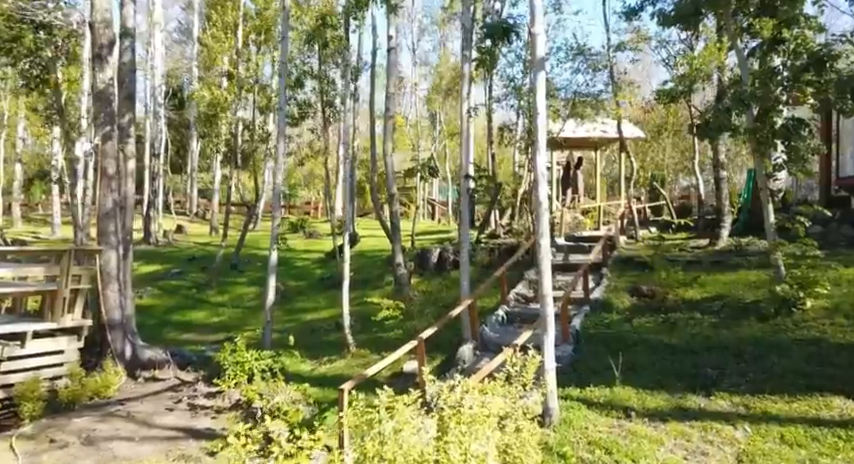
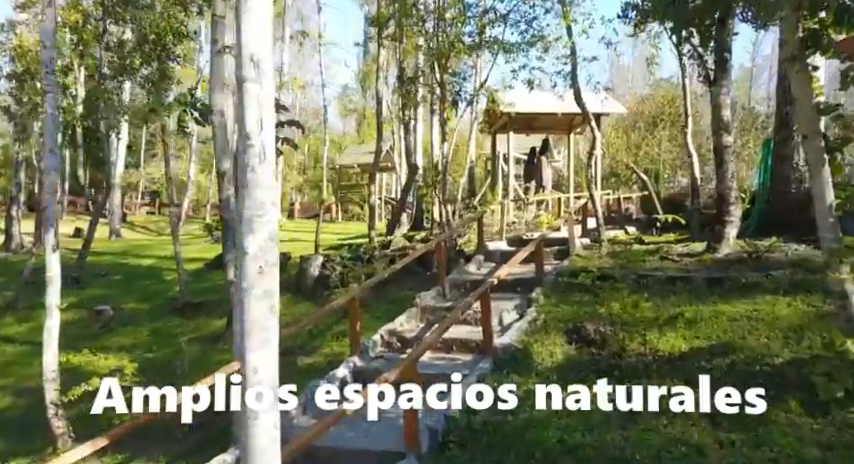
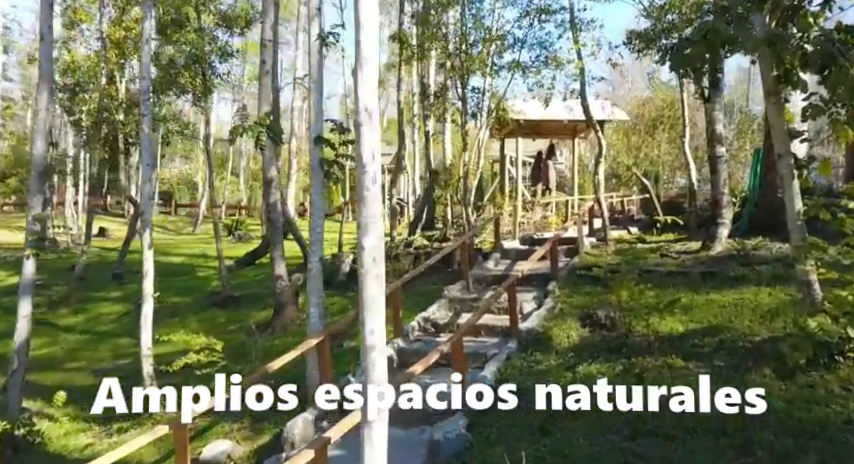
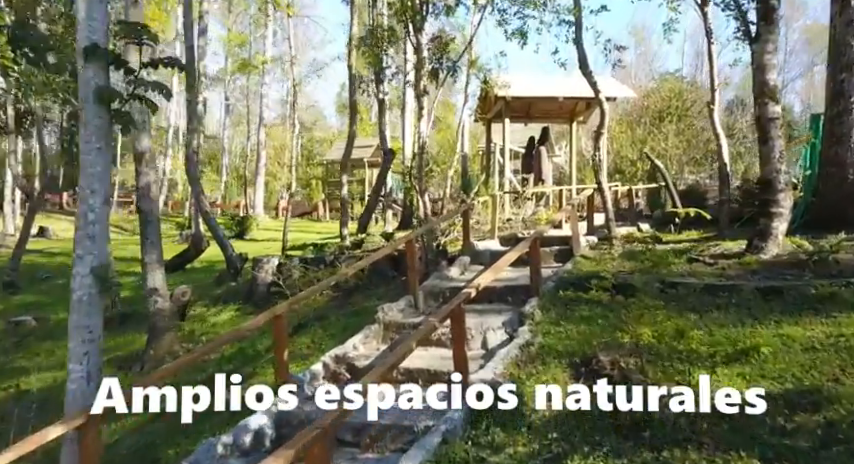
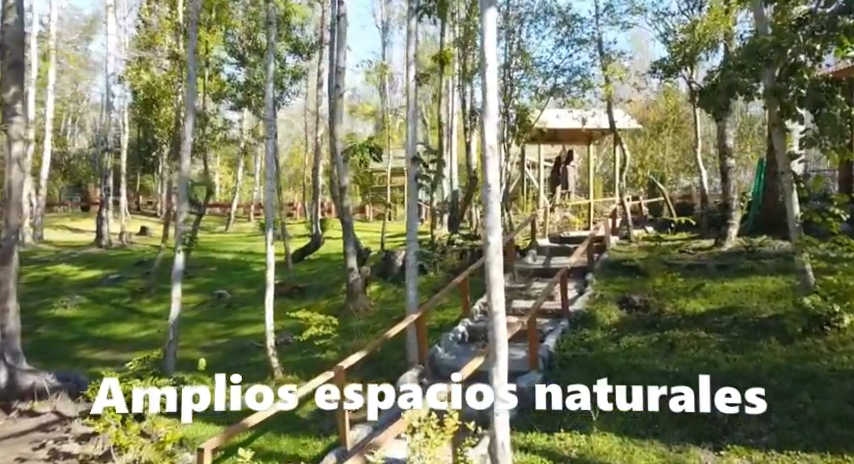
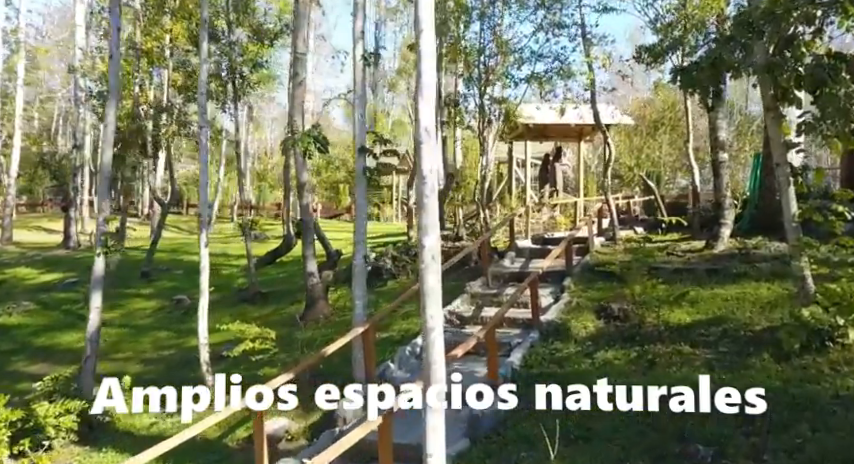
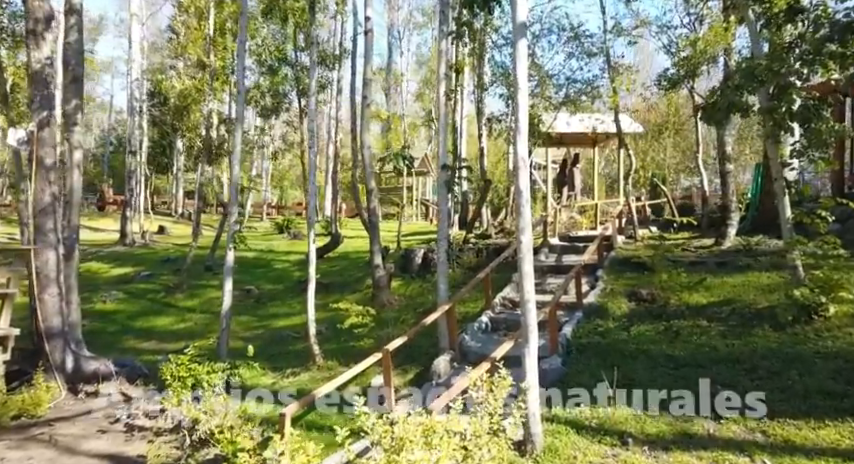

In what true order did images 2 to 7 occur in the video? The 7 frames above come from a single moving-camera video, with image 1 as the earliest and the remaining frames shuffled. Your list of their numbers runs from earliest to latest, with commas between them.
7, 5, 6, 3, 2, 4
